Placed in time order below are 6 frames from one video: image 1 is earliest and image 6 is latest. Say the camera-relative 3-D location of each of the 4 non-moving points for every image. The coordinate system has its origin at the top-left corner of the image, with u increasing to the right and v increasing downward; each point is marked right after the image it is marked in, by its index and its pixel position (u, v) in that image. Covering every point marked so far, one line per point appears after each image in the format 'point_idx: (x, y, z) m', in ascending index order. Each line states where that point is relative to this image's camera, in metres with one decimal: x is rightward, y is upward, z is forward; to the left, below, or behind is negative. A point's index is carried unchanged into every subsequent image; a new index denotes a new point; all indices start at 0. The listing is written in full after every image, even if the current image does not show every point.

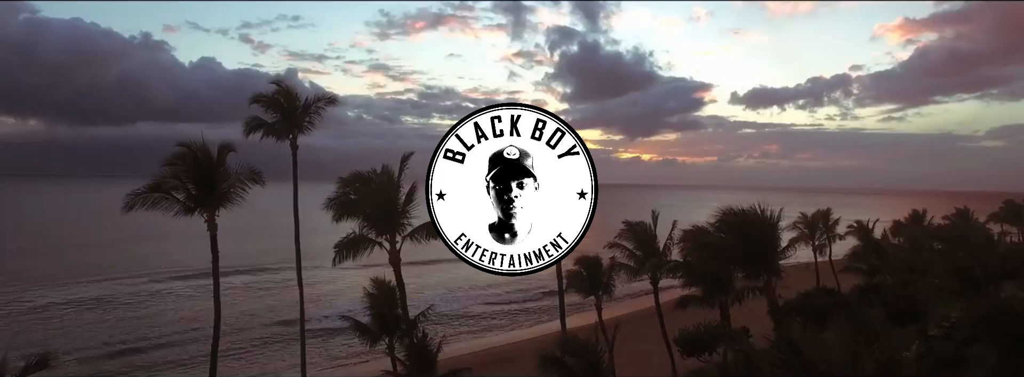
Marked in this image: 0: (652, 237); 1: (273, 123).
0: (+3.8, -1.4, +15.1) m
1: (-5.4, +1.5, +12.7) m
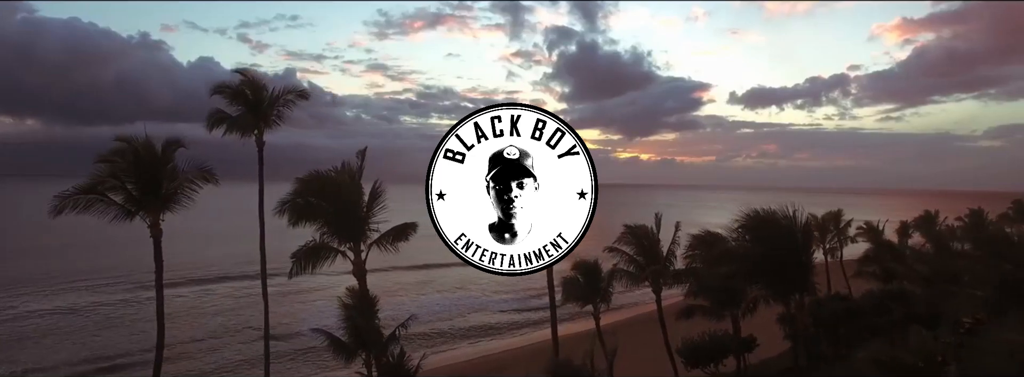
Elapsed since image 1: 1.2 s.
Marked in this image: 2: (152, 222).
0: (+3.6, -1.4, +14.0) m
1: (-5.6, +1.5, +11.5) m
2: (-6.5, -0.6, +9.9) m
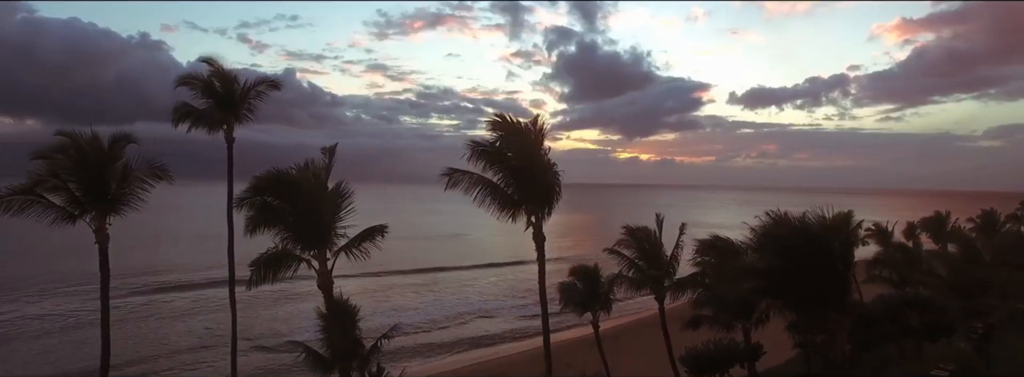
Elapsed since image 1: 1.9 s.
0: (+3.4, -1.4, +13.1) m
1: (-5.8, +1.5, +10.6) m
2: (-6.6, -0.6, +9.0) m
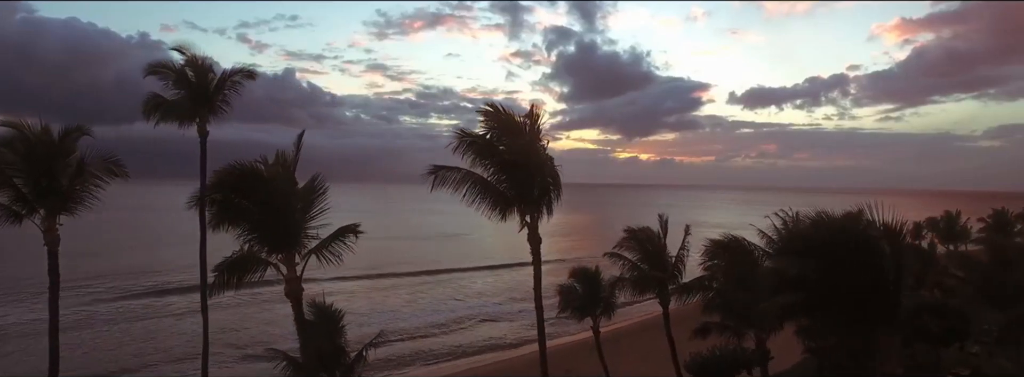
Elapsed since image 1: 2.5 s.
0: (+3.3, -1.3, +12.3) m
1: (-5.9, +1.5, +9.9) m
2: (-6.7, -0.6, +8.3) m
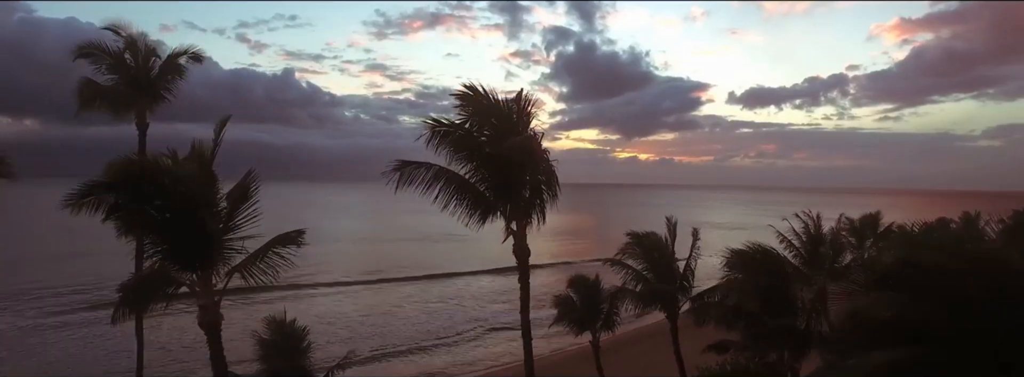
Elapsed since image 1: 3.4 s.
0: (+3.1, -1.3, +11.0) m
1: (-6.1, +1.5, +8.6) m
2: (-6.9, -0.6, +6.9) m
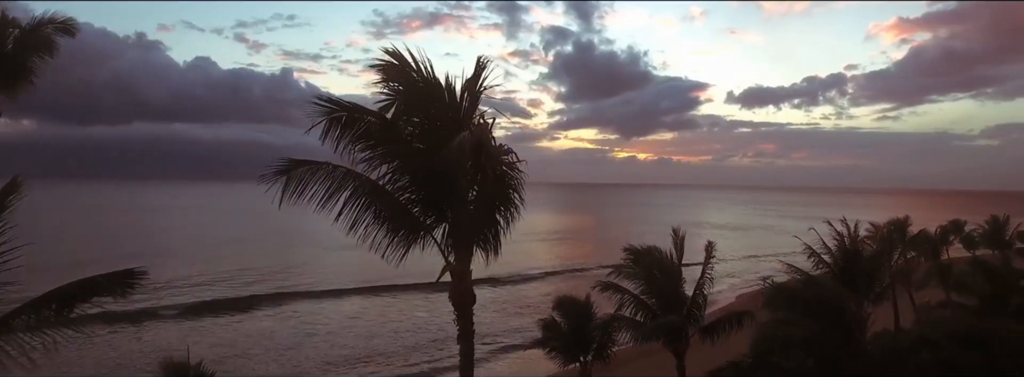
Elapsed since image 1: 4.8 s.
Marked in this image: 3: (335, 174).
0: (+2.6, -1.4, +9.1) m
1: (-6.6, +1.4, +6.6) m
2: (-7.4, -0.7, +5.0) m
3: (-1.6, +0.2, +6.1) m
